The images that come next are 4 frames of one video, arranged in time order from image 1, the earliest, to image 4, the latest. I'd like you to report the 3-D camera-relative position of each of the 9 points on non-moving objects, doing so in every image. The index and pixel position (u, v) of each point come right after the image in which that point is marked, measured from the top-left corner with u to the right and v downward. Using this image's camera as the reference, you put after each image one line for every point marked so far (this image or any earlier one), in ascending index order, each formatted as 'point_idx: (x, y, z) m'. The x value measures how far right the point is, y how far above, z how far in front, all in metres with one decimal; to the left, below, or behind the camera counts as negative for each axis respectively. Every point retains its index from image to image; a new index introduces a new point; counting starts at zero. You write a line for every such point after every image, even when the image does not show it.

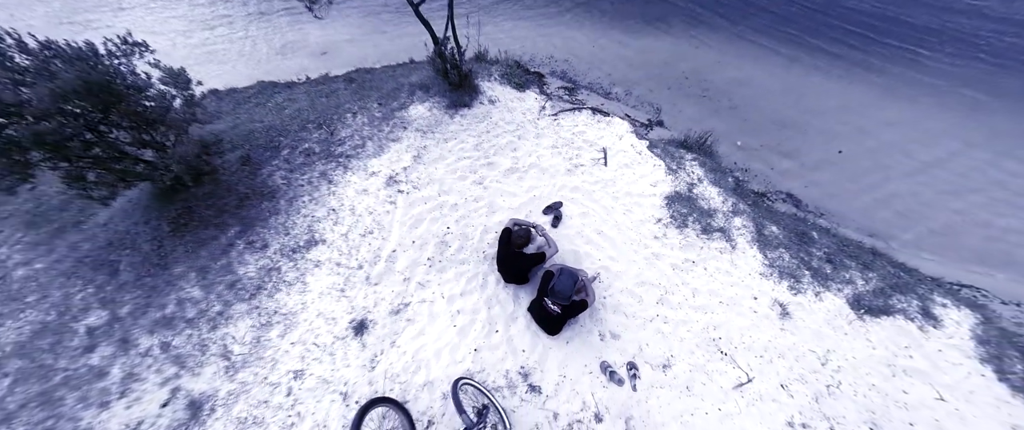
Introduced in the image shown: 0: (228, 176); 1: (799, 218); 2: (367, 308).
0: (-7.2, +1.0, +9.4) m
1: (+8.0, -0.1, +10.5) m
2: (-2.8, -1.8, +7.4) m
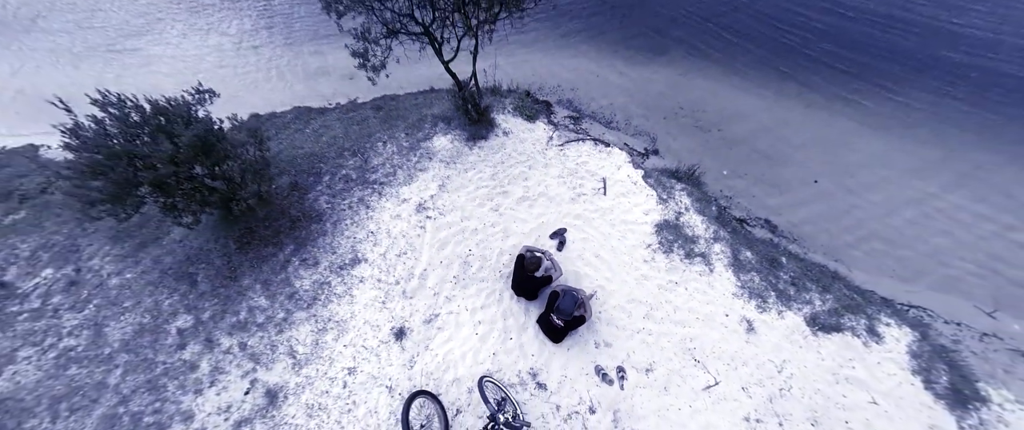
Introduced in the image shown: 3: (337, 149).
0: (-6.8, +0.4, +11.1) m
1: (+8.3, -0.9, +12.0) m
2: (-2.5, -2.5, +9.0) m
3: (-6.1, +2.3, +13.0) m
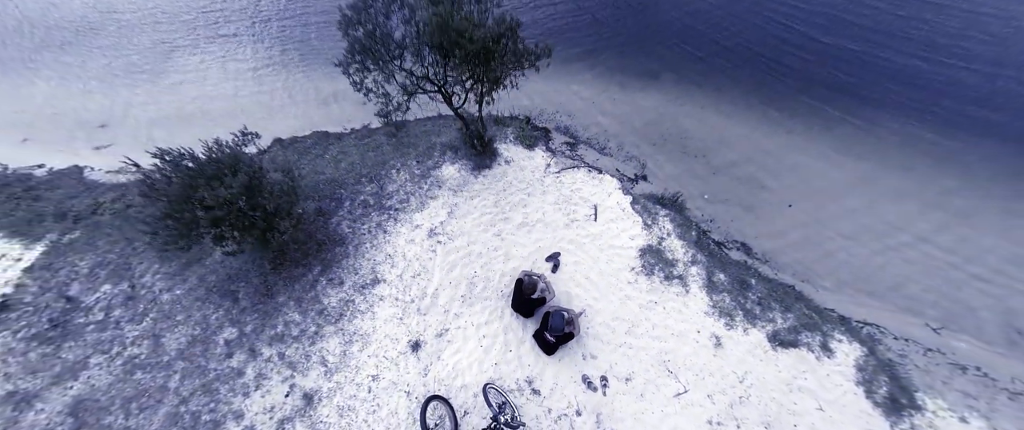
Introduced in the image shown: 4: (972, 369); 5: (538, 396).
0: (-6.8, -0.3, +12.5) m
1: (+8.4, -1.8, +13.4) m
2: (-2.5, -3.2, +10.4) m
3: (-6.0, +1.6, +14.5) m
4: (+14.1, -4.7, +11.5) m
5: (+0.7, -4.6, +9.5) m
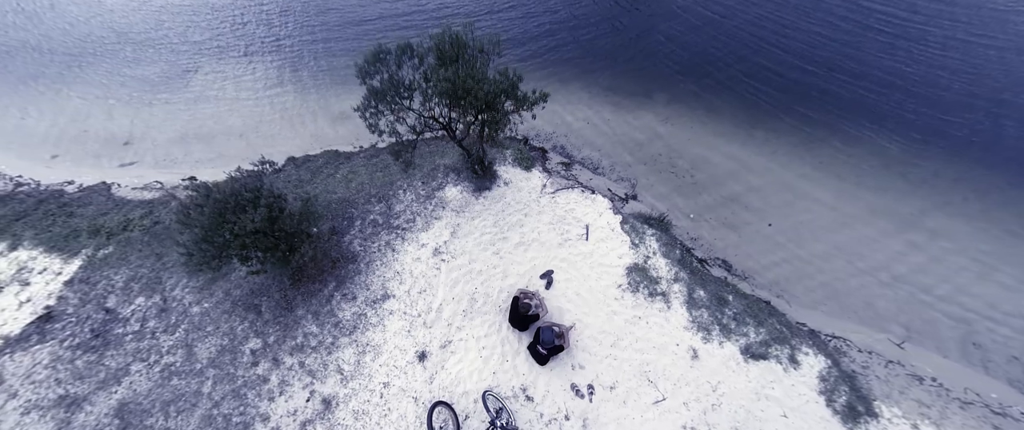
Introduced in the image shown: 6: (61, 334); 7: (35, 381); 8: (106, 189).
0: (-6.9, -1.0, +13.7) m
1: (+8.3, -2.6, +14.6) m
2: (-2.6, -3.9, +11.5) m
3: (-6.1, +0.9, +15.7) m
4: (+14.0, -5.5, +12.6) m
5: (+0.5, -5.3, +10.6) m
6: (-14.1, -3.7, +11.7) m
7: (-13.6, -4.8, +10.7) m
8: (-18.9, +1.2, +17.5) m
